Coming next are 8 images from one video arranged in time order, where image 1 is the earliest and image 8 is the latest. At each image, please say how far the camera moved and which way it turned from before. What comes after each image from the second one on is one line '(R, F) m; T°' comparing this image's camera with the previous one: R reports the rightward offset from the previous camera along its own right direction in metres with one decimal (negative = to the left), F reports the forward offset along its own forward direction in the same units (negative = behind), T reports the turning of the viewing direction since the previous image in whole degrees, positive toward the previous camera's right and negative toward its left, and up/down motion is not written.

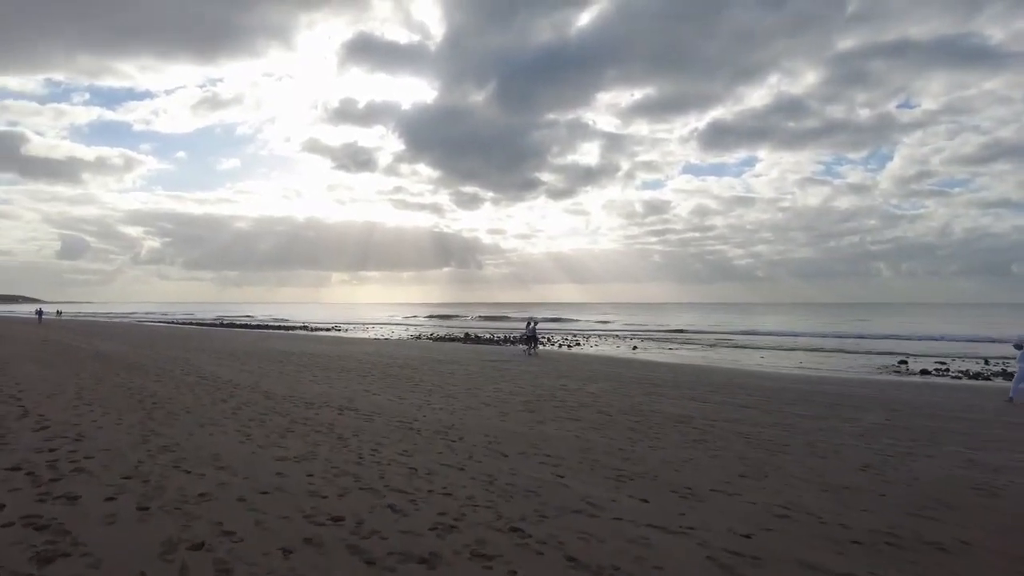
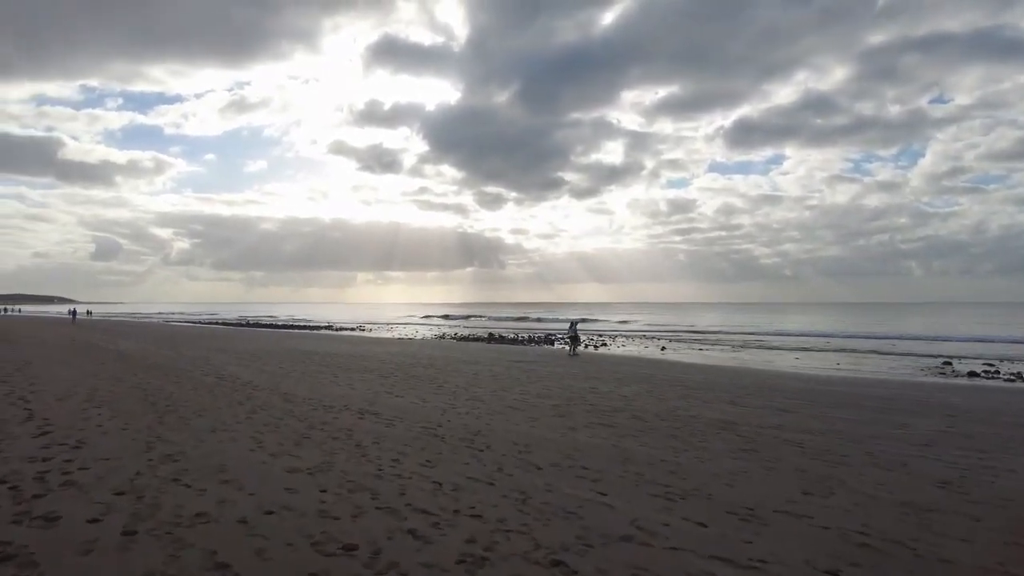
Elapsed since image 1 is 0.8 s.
(-0.1, +0.7) m; -2°
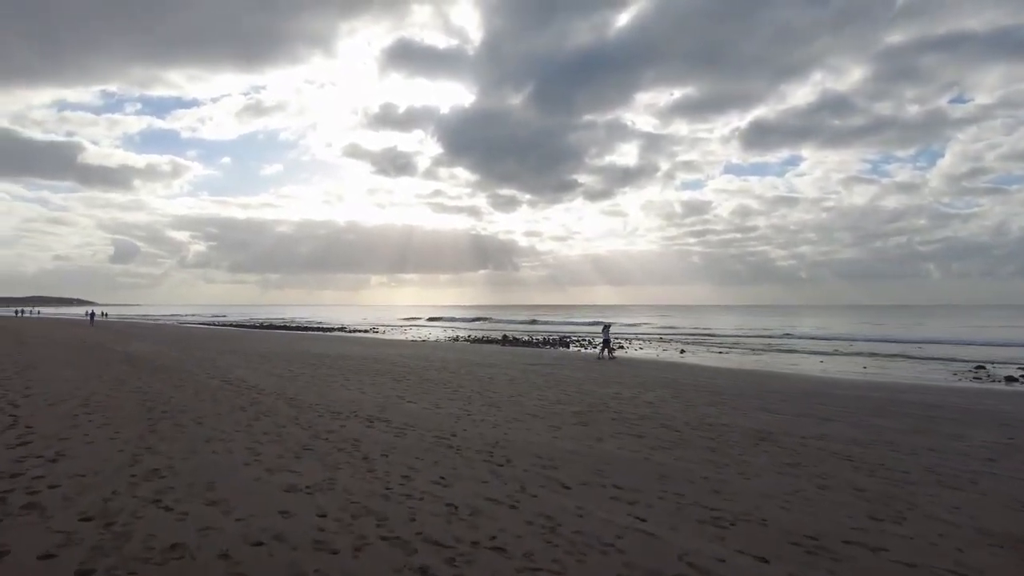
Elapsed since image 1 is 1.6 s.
(-0.1, +0.7) m; -1°
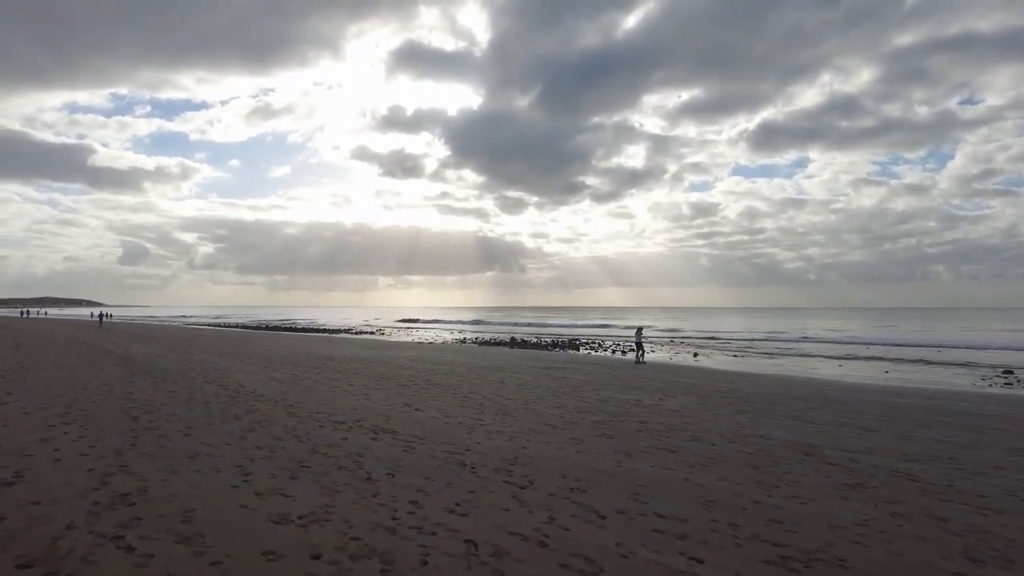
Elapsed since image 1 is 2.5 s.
(-0.2, +0.8) m; -1°
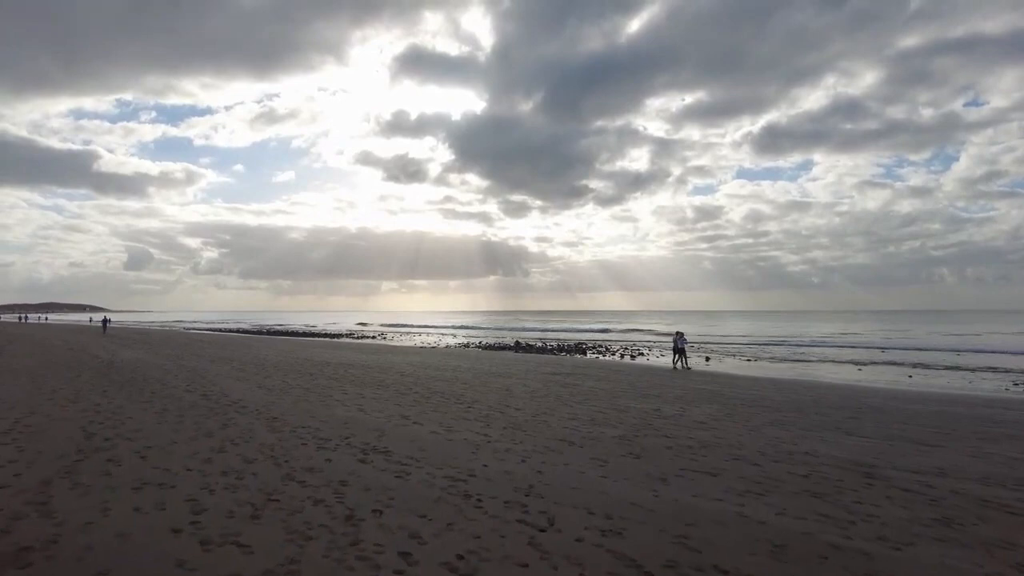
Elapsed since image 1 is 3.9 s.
(-0.1, +1.2) m; 0°
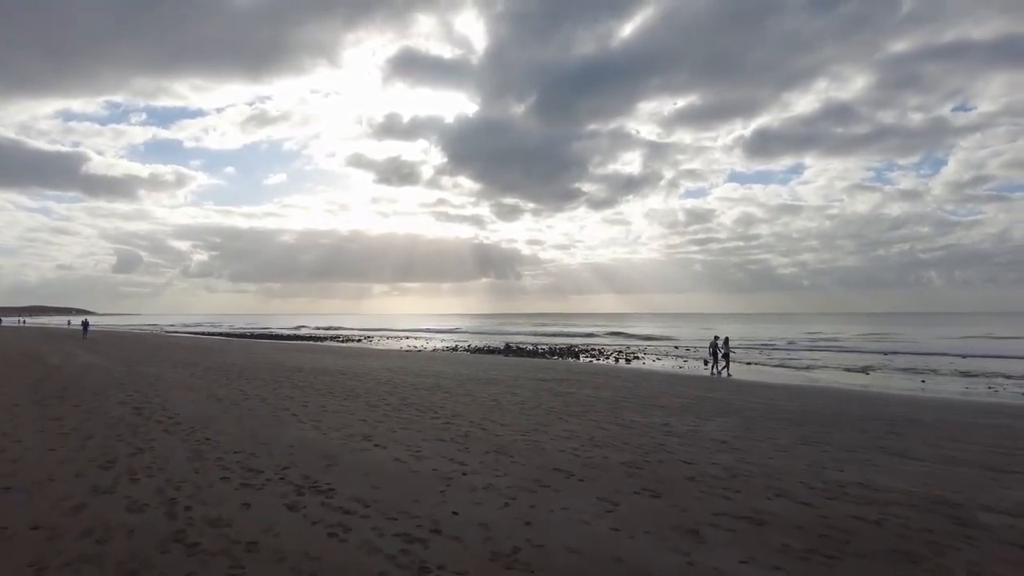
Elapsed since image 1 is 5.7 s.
(+0.1, +1.8) m; +1°
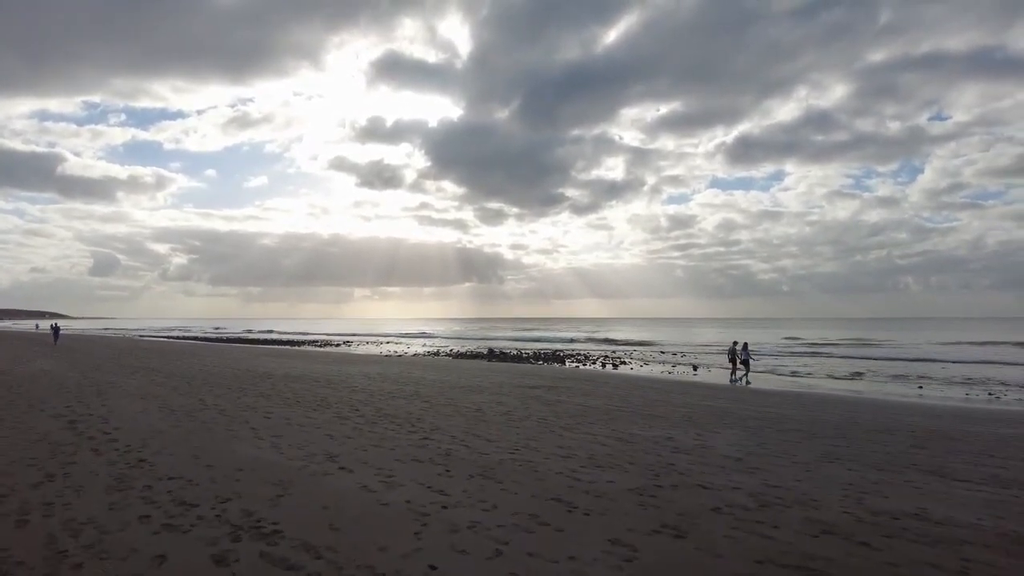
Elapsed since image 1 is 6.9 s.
(-0.1, +1.2) m; +2°
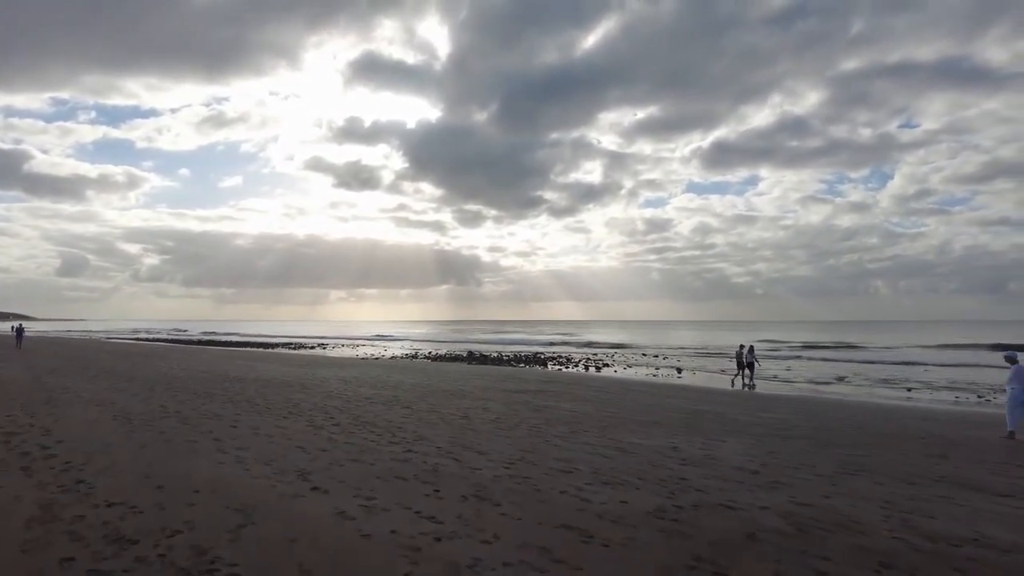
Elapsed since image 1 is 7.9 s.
(-0.2, +0.8) m; +2°
